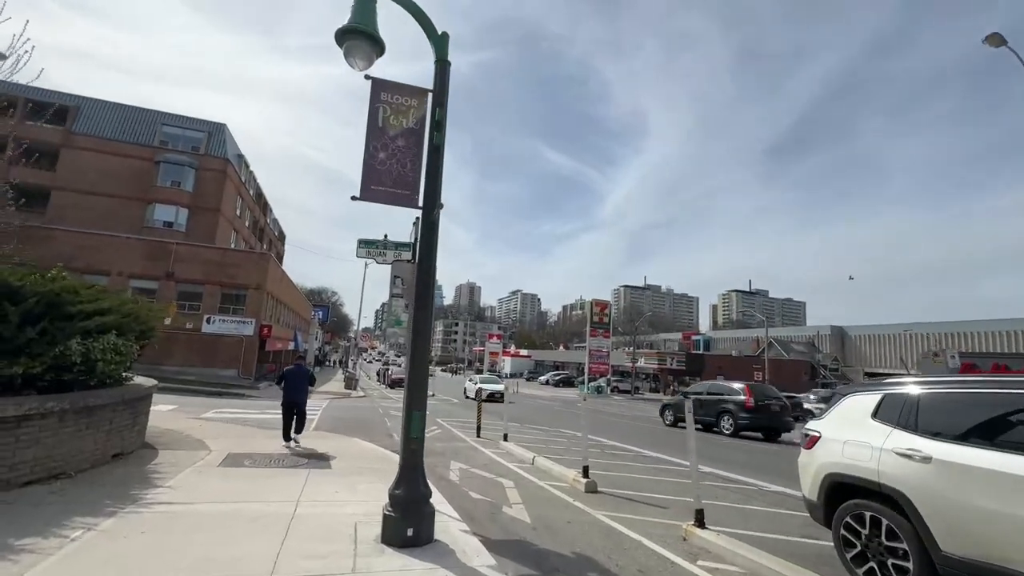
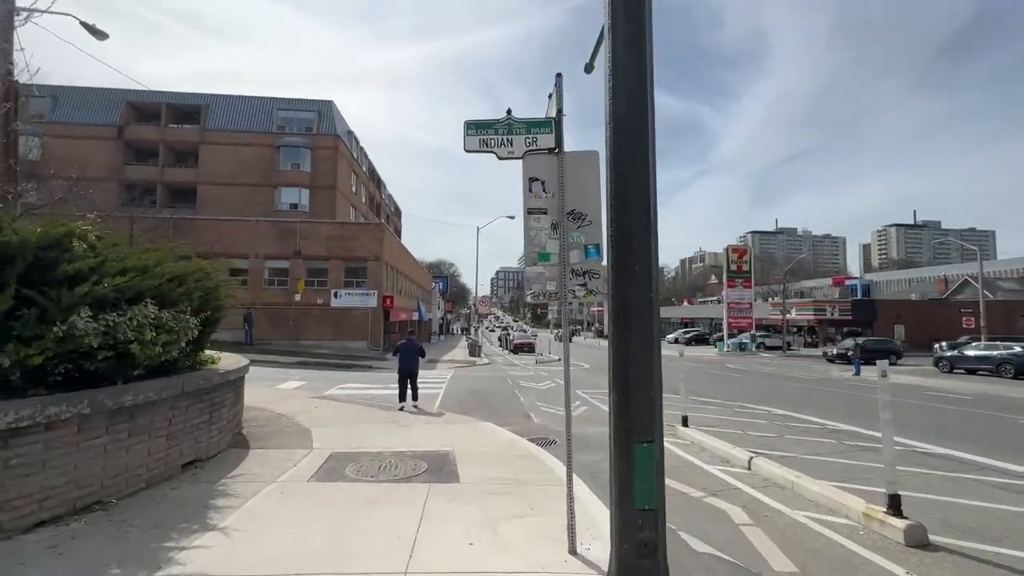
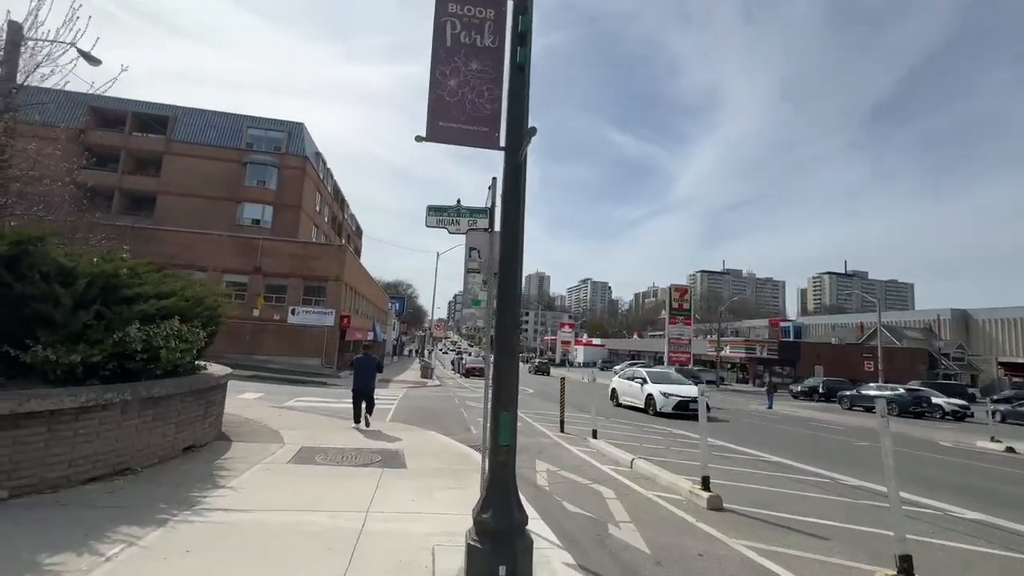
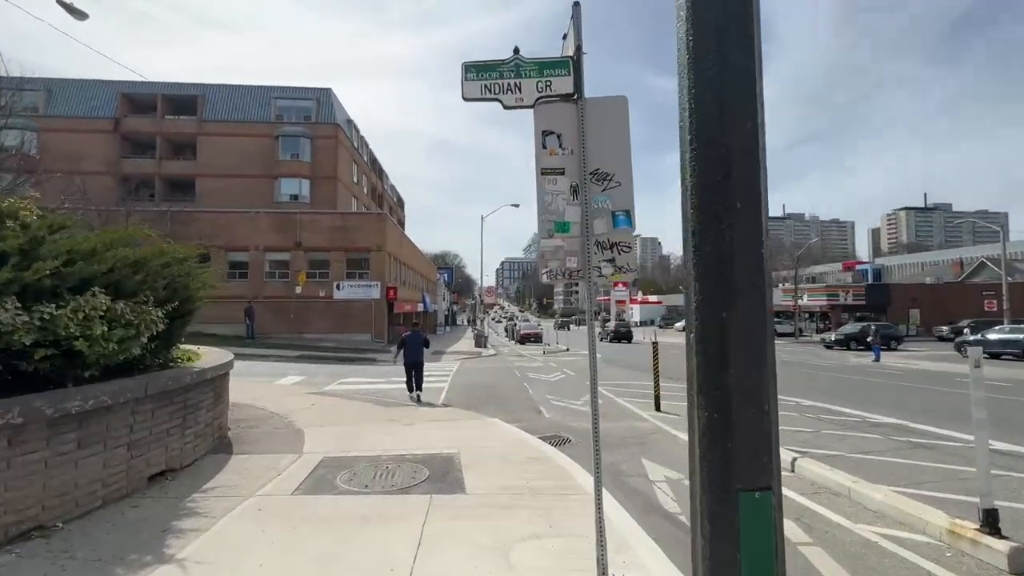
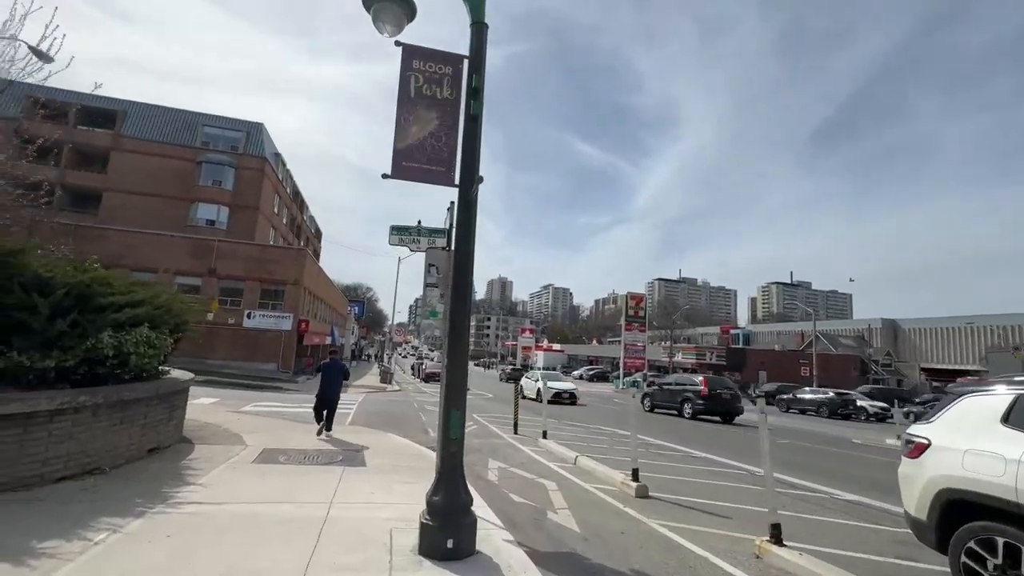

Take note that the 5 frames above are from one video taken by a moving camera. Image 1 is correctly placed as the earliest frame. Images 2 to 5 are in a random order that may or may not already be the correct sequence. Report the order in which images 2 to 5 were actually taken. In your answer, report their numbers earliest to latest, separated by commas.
5, 3, 2, 4
